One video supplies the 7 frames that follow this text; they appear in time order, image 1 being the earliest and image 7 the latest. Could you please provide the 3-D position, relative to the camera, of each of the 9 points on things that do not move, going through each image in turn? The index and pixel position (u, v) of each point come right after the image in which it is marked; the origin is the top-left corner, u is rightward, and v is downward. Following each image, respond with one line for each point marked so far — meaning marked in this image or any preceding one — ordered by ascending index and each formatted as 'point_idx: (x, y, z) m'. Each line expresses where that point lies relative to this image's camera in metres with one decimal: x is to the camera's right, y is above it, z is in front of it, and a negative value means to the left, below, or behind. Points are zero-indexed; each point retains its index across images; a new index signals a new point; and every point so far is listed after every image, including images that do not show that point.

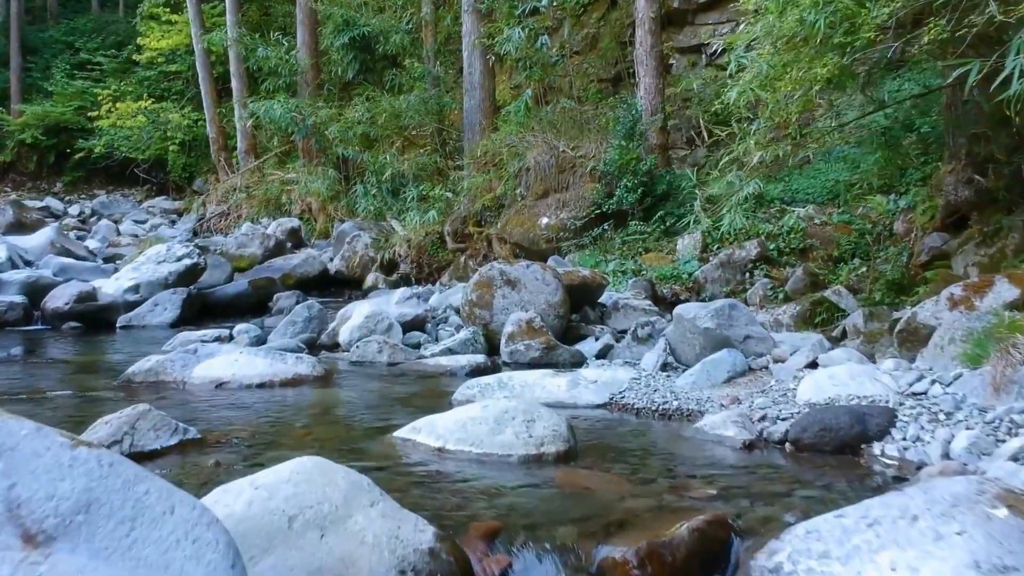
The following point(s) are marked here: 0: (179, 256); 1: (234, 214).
0: (-4.1, +0.4, +9.6) m
1: (-5.6, +1.5, +16.1) m
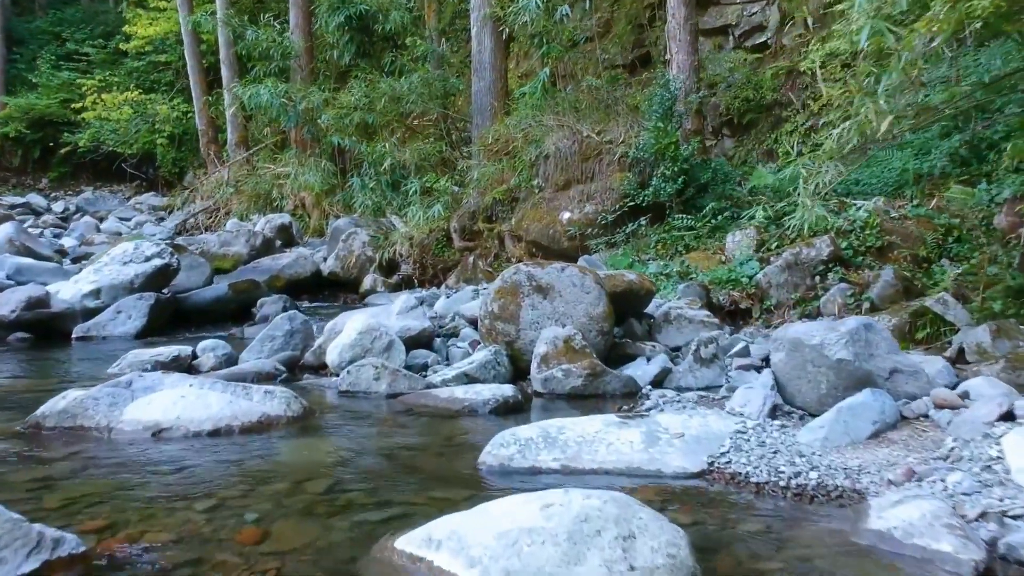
0: (-3.9, +0.3, +8.4) m
1: (-5.4, +1.5, +14.9) m
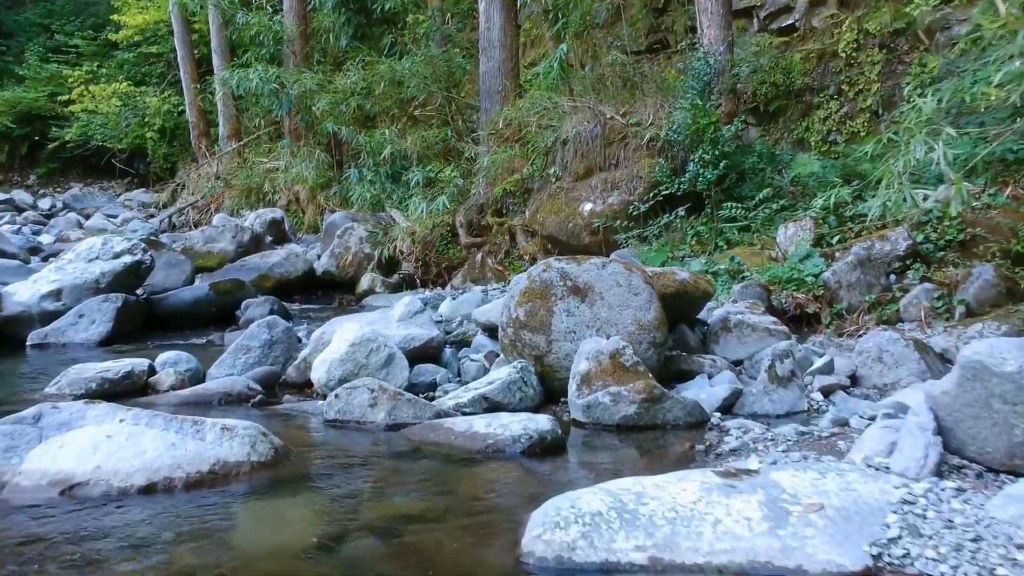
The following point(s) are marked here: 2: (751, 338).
0: (-3.7, +0.3, +7.5) m
1: (-5.3, +1.5, +13.9) m
2: (+1.3, -0.3, +4.4) m
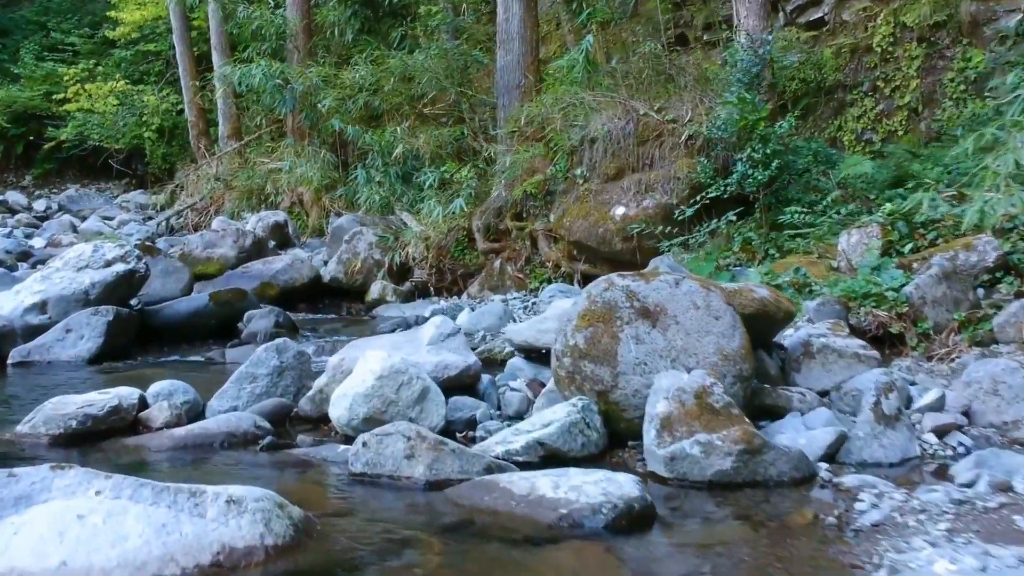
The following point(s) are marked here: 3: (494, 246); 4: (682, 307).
0: (-3.5, +0.2, +6.8) m
1: (-5.1, +1.4, +13.3) m
2: (+1.6, -0.4, +3.8) m
3: (-0.2, +0.5, +8.7) m
4: (+0.7, -0.1, +3.3) m
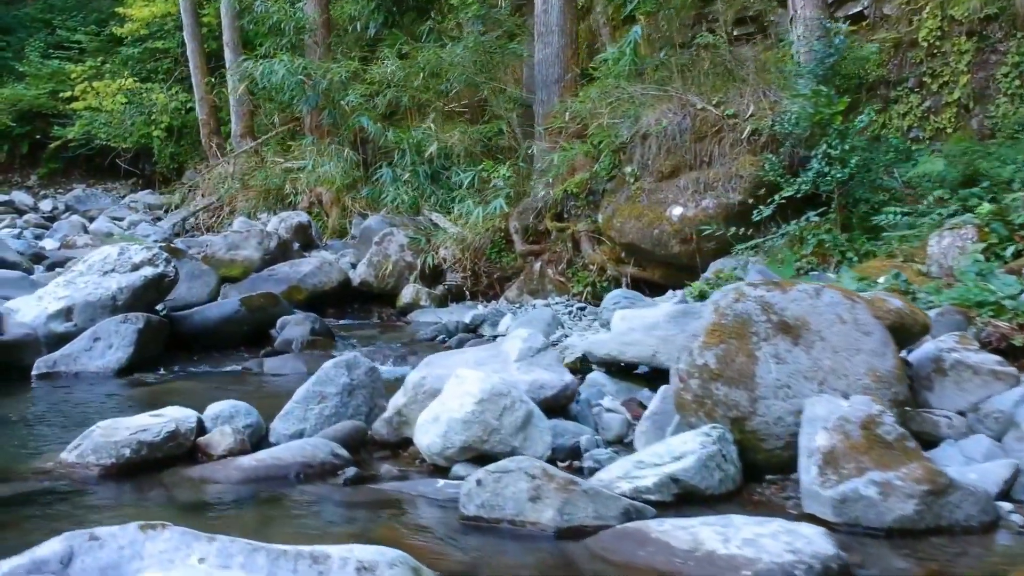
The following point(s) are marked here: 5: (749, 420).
0: (-3.1, +0.2, +6.4) m
1: (-4.6, +1.3, +12.9) m
2: (+2.0, -0.4, +3.4) m
3: (+0.2, +0.4, +8.3) m
4: (+1.1, -0.1, +2.9) m
5: (+0.8, -0.5, +2.8) m
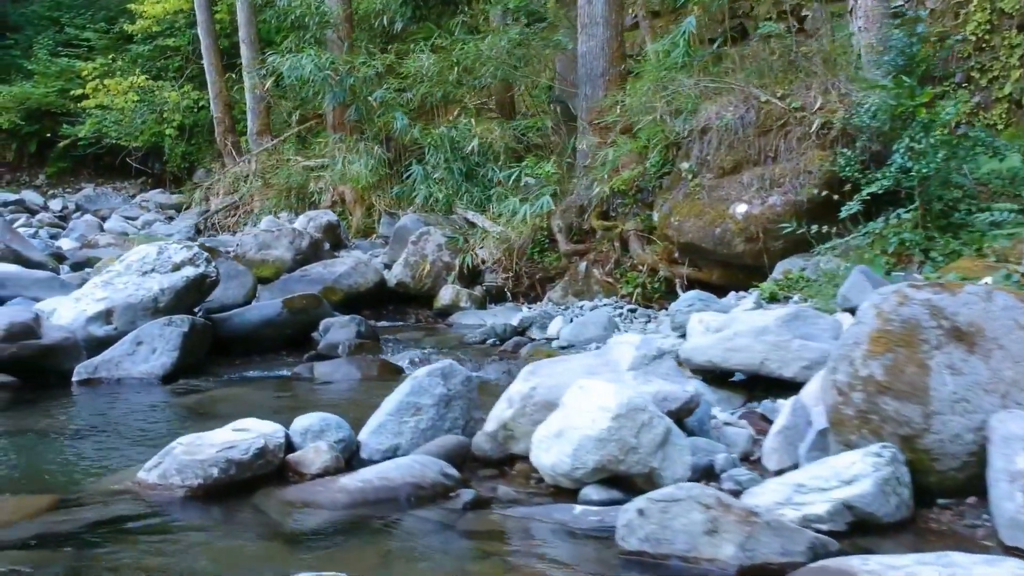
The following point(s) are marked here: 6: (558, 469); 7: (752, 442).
0: (-2.6, +0.2, +6.1) m
1: (-4.2, +1.3, +12.6) m
2: (+2.4, -0.4, +3.1) m
3: (+0.7, +0.4, +8.0) m
4: (+1.6, -0.1, +2.6) m
5: (+1.3, -0.5, +2.5) m
6: (+0.2, -0.6, +2.7) m
7: (+0.9, -0.6, +3.1) m
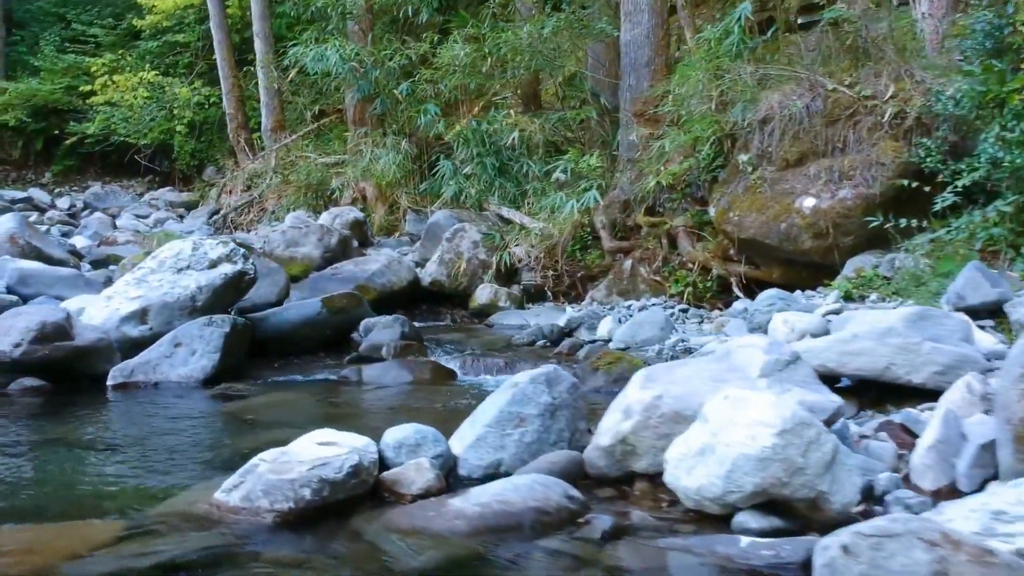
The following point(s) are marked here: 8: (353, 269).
0: (-2.2, +0.2, +5.8) m
1: (-3.8, +1.3, +12.3) m
2: (+2.9, -0.4, +2.7) m
3: (+1.1, +0.4, +7.7) m
4: (+2.0, -0.1, +2.2) m
5: (+1.7, -0.5, +2.1) m
6: (+0.6, -0.6, +2.3) m
7: (+1.4, -0.6, +2.8) m
8: (-1.4, +0.2, +7.3) m
